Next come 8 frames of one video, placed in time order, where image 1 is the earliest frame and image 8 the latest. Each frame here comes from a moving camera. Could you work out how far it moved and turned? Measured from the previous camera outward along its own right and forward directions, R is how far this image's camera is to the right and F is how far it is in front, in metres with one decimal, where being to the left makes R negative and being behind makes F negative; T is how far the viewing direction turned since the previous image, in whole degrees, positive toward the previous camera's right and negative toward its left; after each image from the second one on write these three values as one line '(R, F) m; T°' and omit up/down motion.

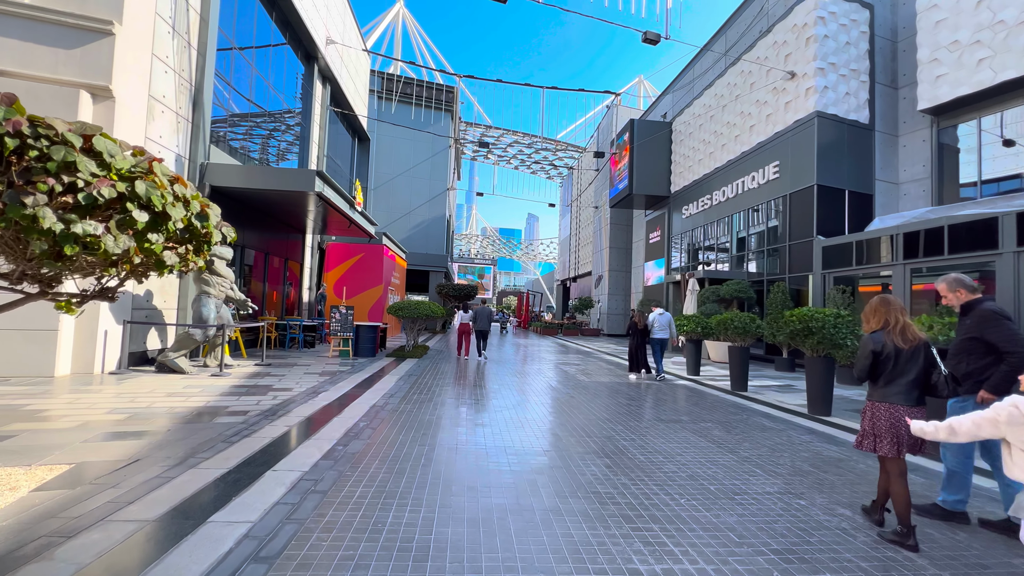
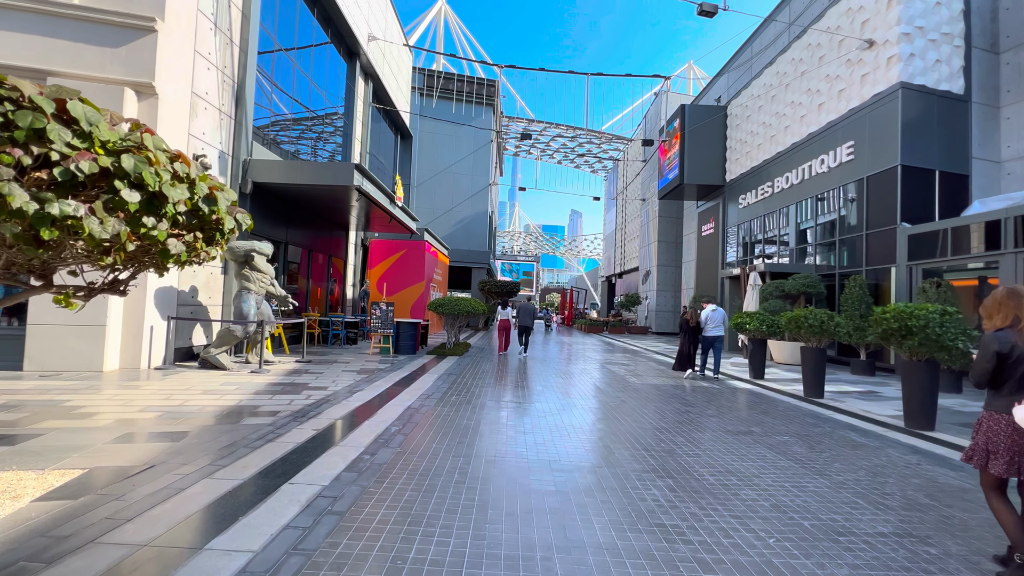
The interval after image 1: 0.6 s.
(0.0, +0.6) m; -5°
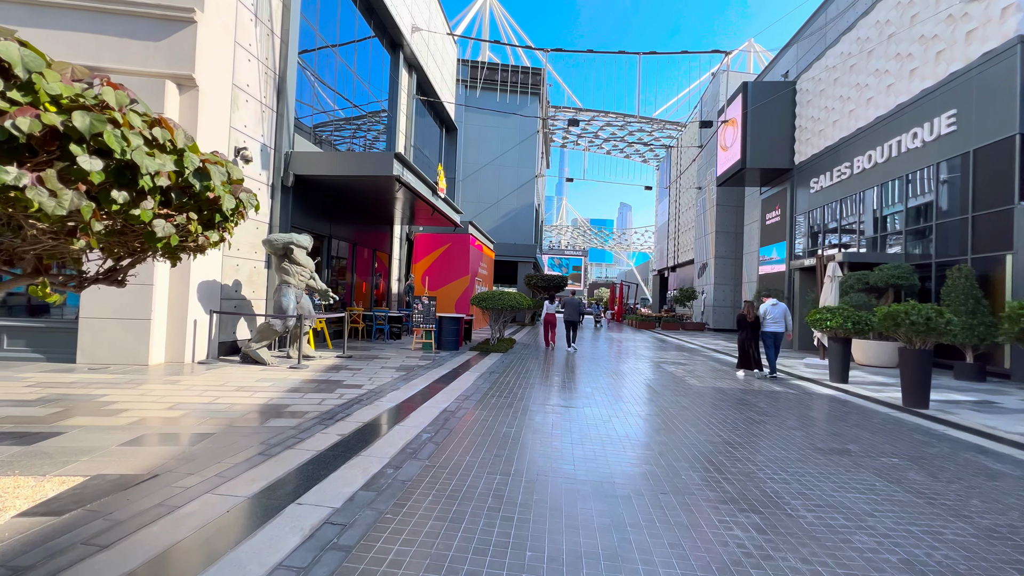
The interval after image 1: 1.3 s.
(0.0, +0.7) m; -6°
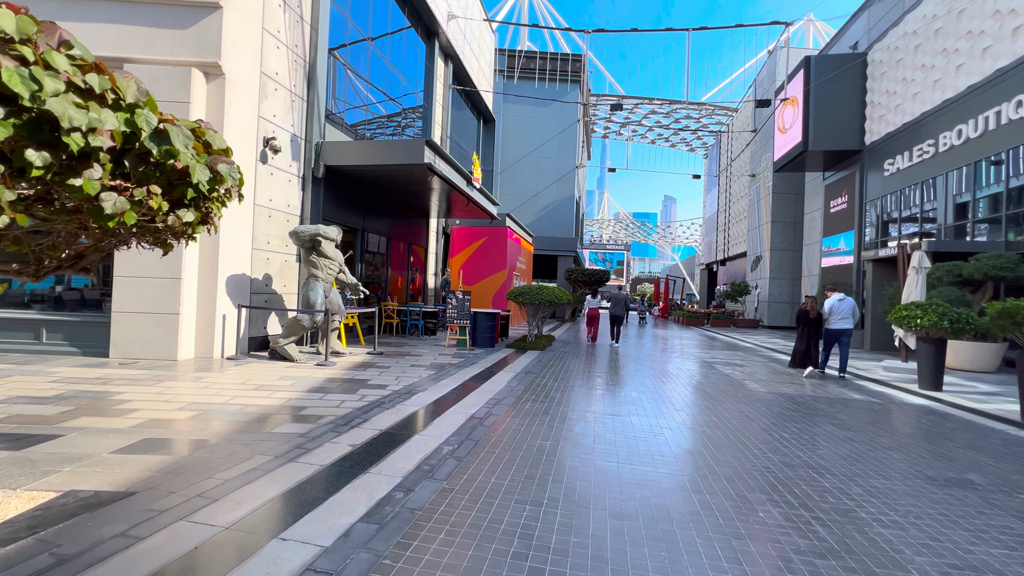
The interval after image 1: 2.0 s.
(+0.1, +0.7) m; -5°
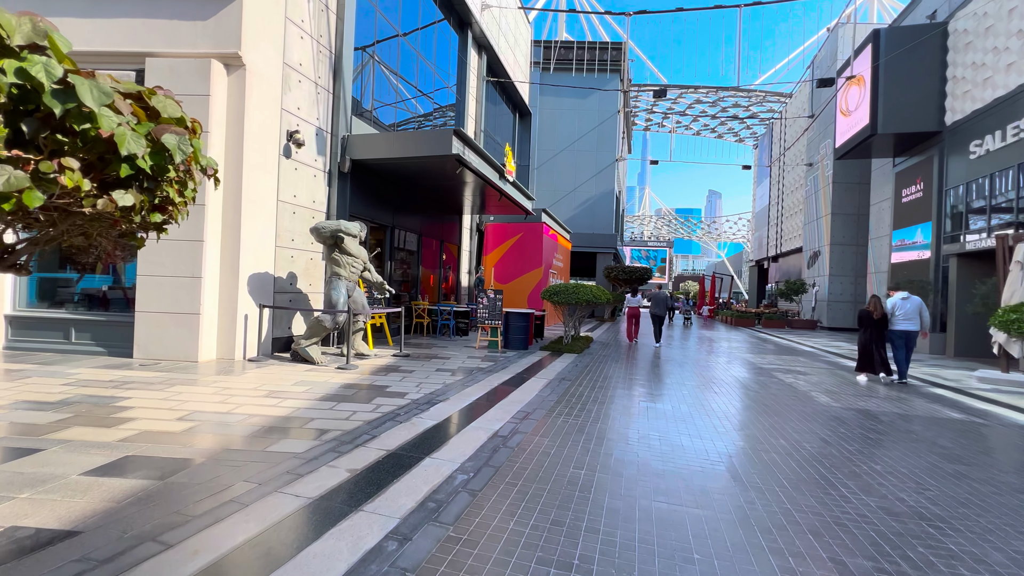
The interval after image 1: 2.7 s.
(+0.1, +0.7) m; -5°
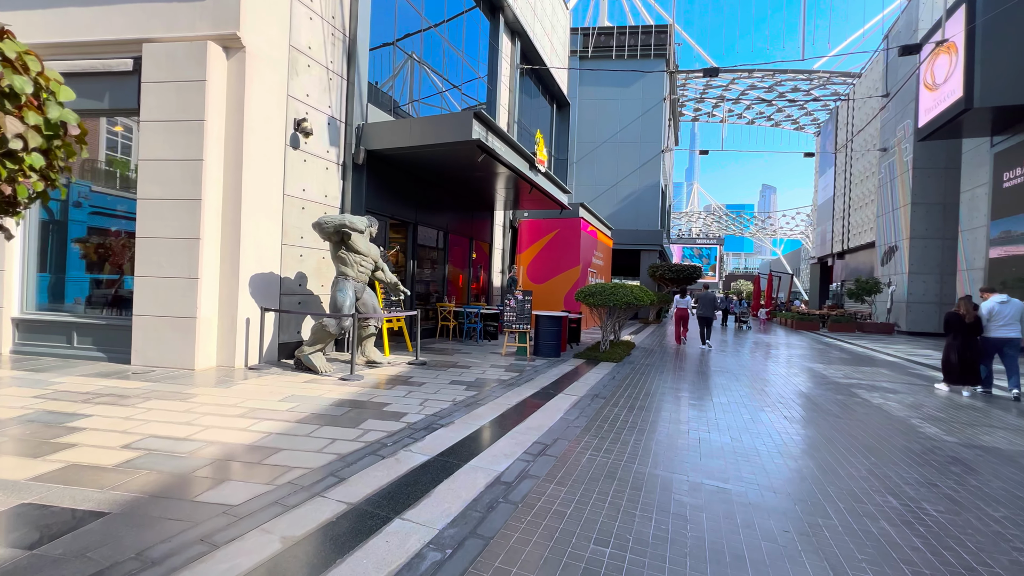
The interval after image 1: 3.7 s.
(+0.3, +1.0) m; -5°
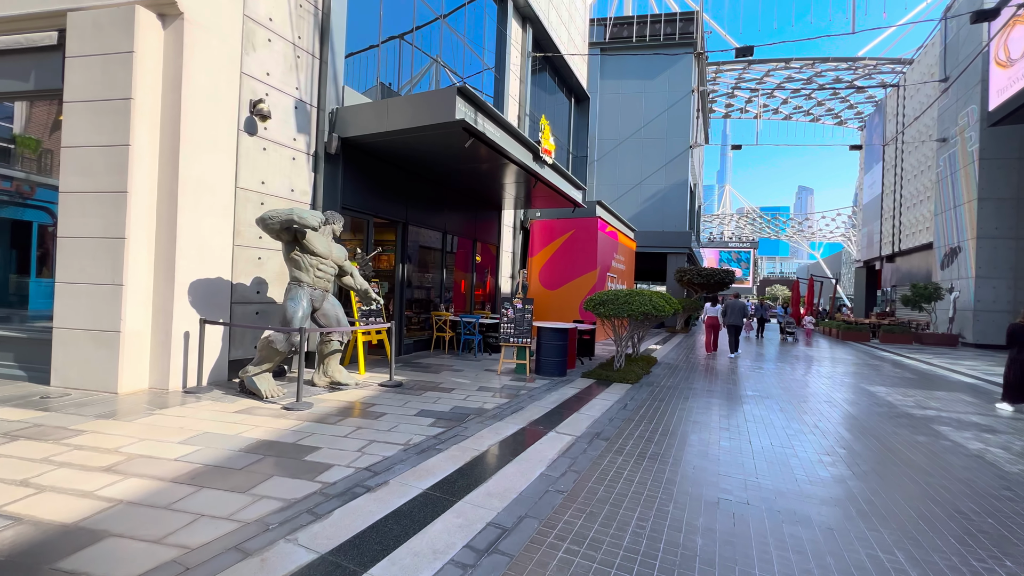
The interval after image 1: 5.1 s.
(+0.5, +1.3) m; -3°
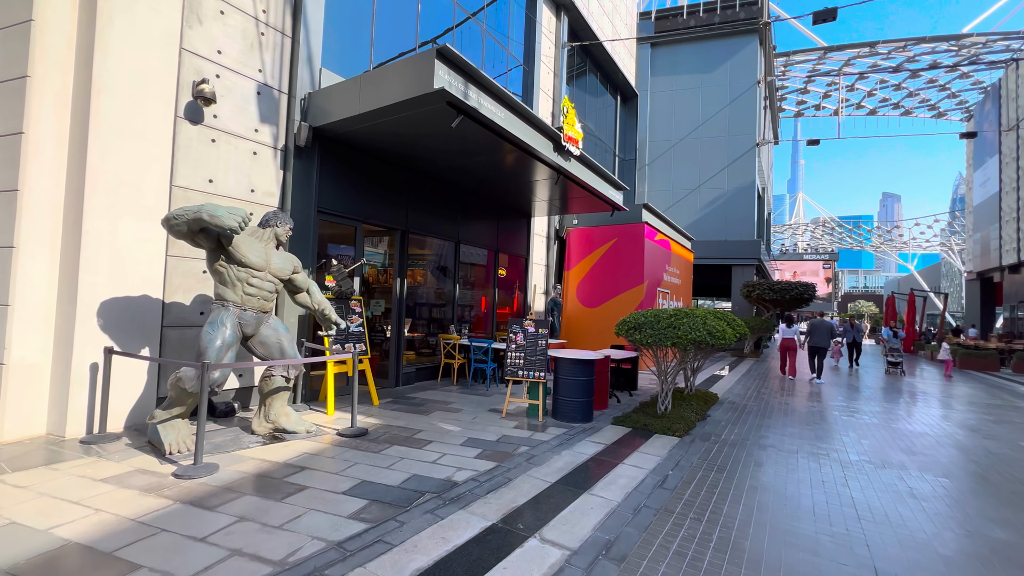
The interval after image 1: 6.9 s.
(+0.7, +1.8) m; -7°
